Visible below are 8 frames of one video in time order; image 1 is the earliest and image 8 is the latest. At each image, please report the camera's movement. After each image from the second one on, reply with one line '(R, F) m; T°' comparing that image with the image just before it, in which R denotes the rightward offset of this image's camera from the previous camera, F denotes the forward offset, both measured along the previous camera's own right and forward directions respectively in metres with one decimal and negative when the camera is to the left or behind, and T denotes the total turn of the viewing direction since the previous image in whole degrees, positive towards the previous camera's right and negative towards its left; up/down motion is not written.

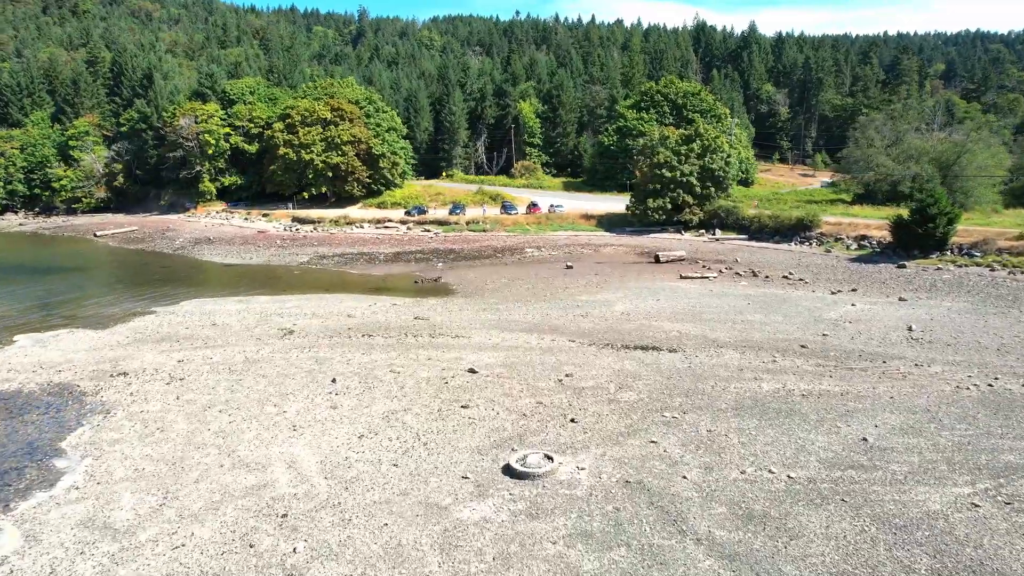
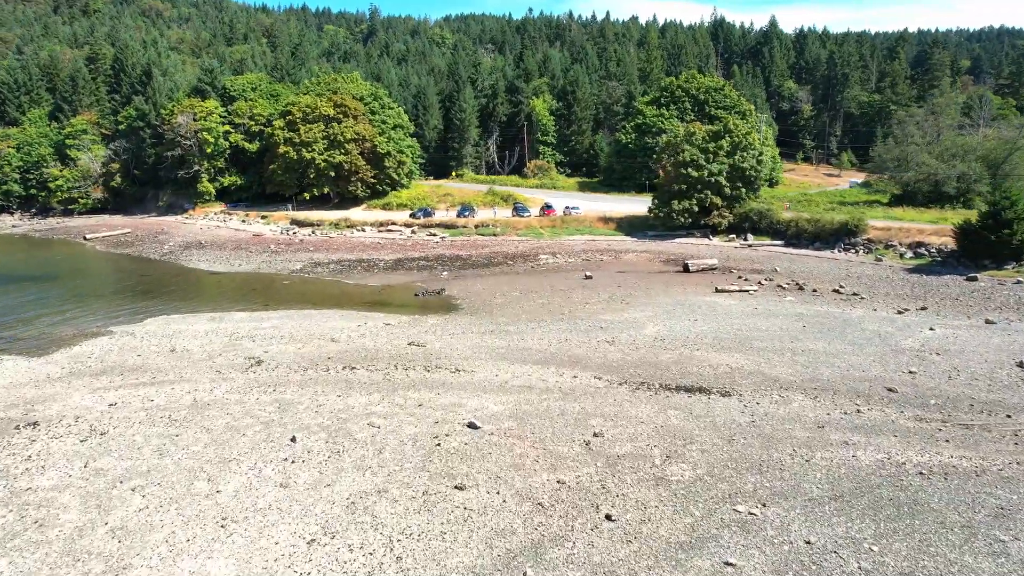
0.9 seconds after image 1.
(0.0, +4.3) m; -1°
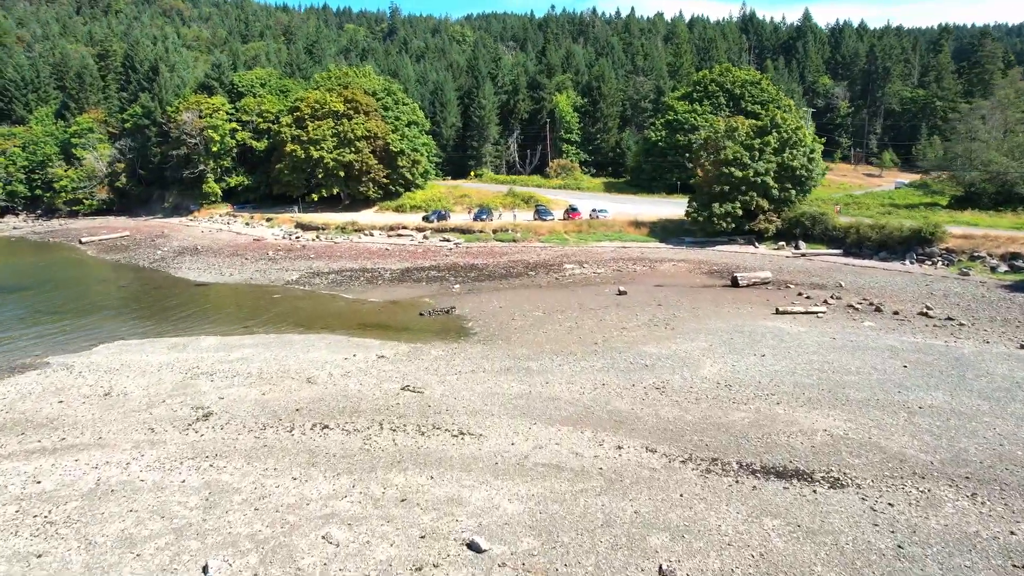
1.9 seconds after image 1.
(0.0, +5.0) m; -2°
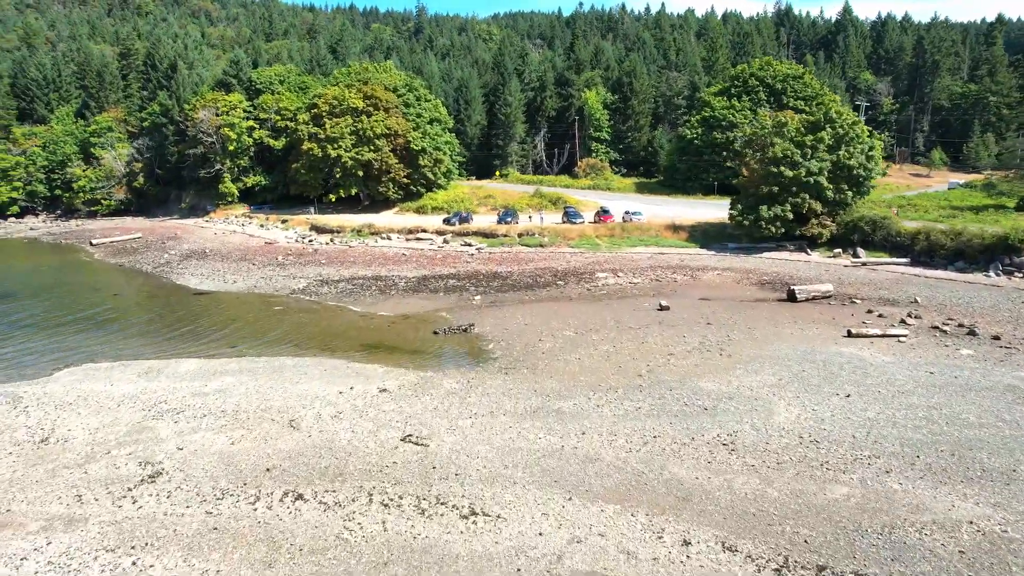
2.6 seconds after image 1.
(-0.1, +3.7) m; -2°
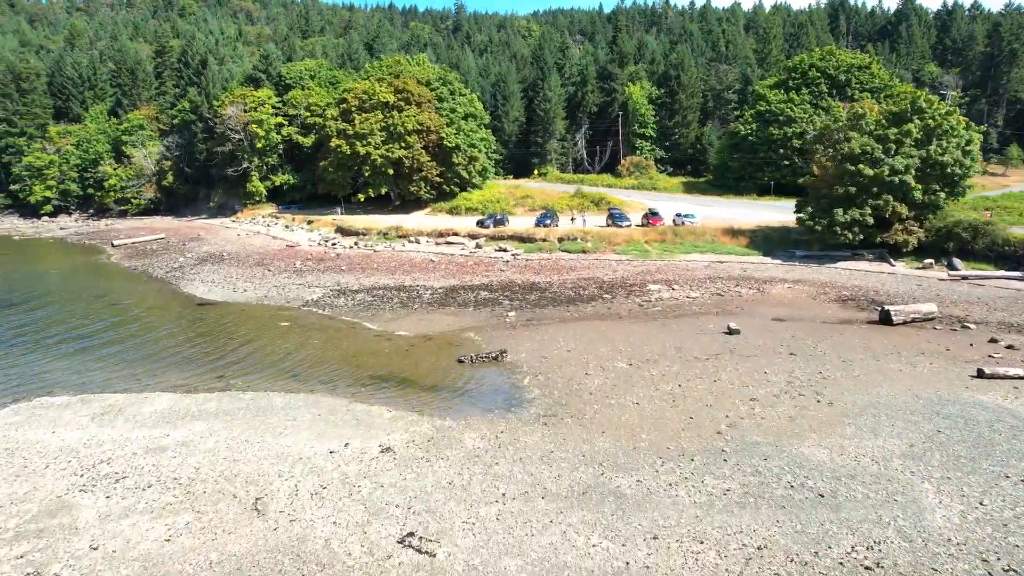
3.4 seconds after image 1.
(-0.1, +4.4) m; -3°
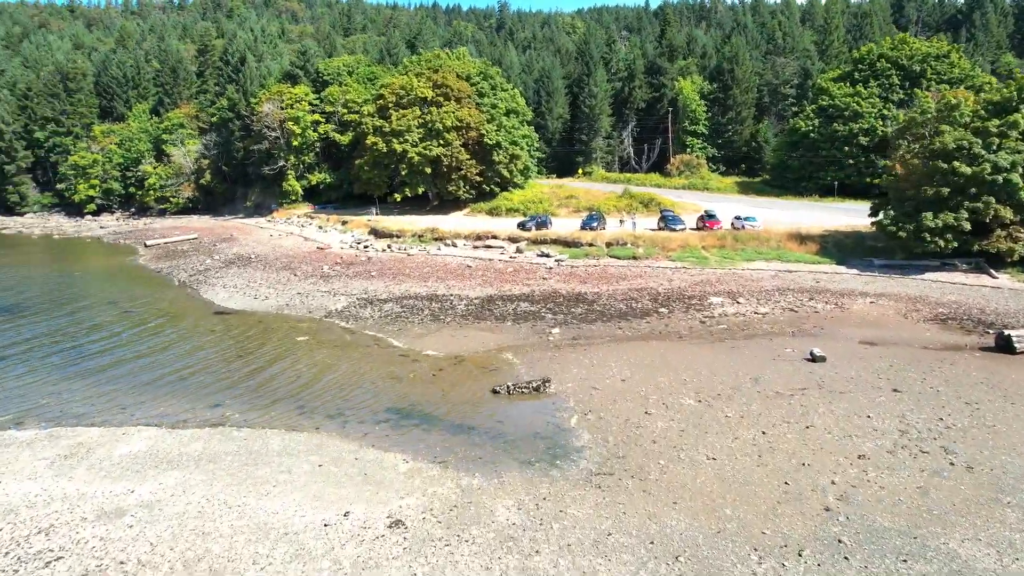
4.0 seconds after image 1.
(-0.1, +3.3) m; -3°
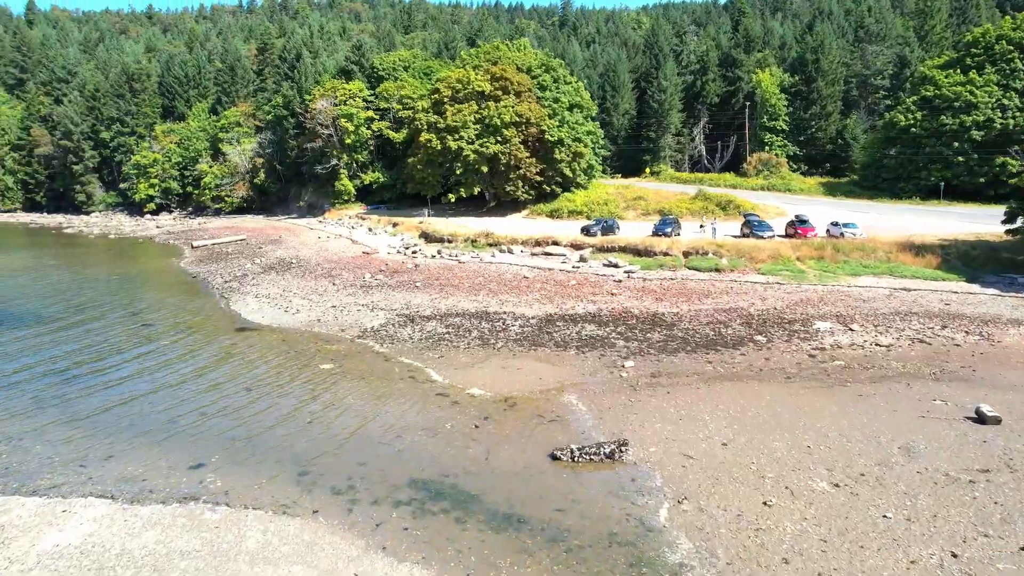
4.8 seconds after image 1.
(-0.2, +4.5) m; -5°
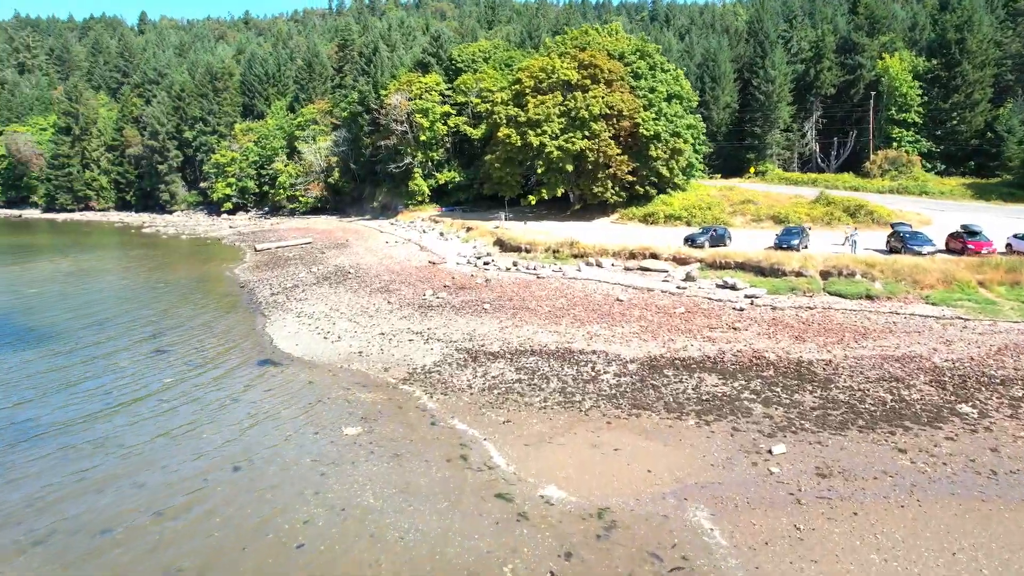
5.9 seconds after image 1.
(-0.4, +6.2) m; -7°
